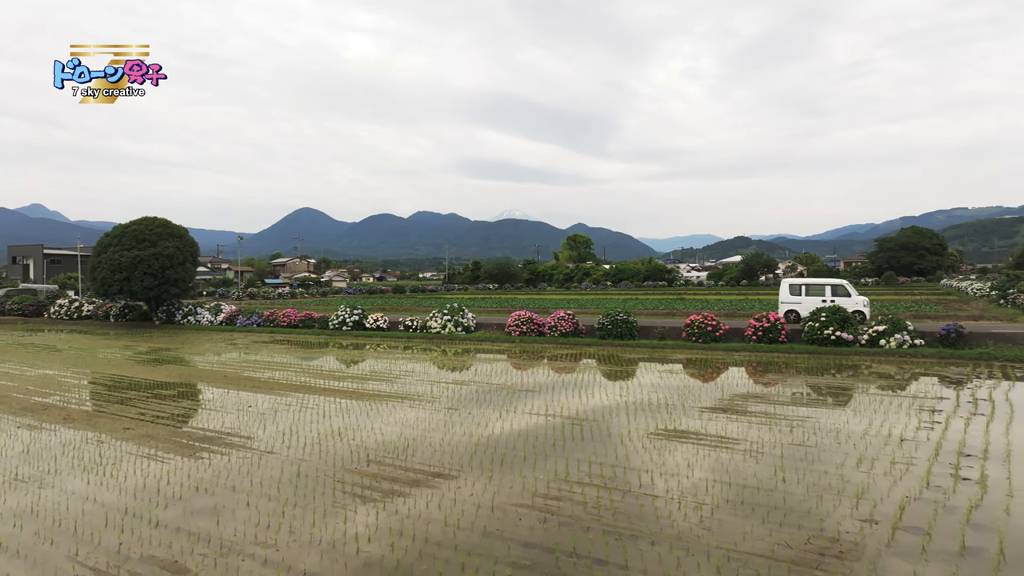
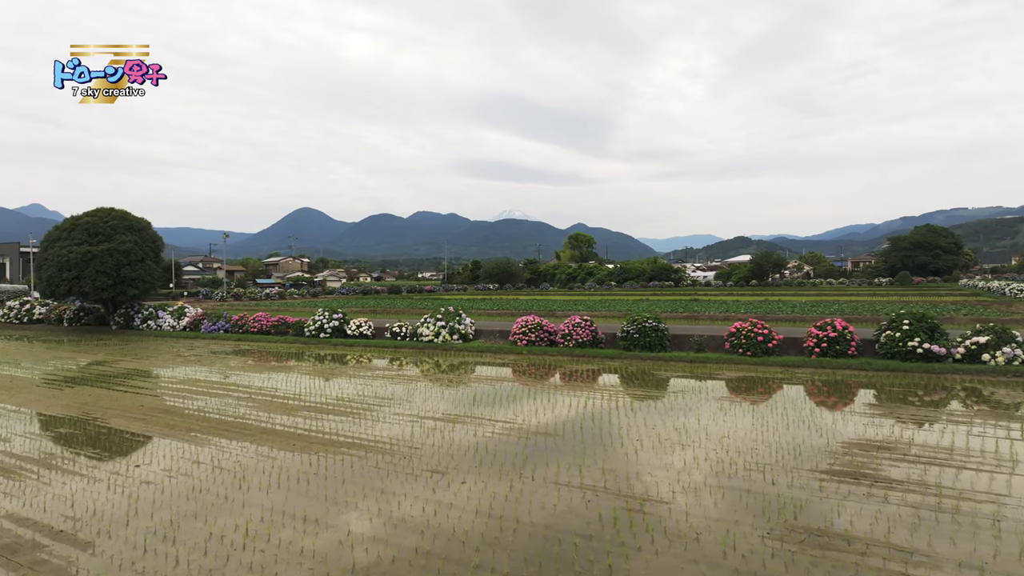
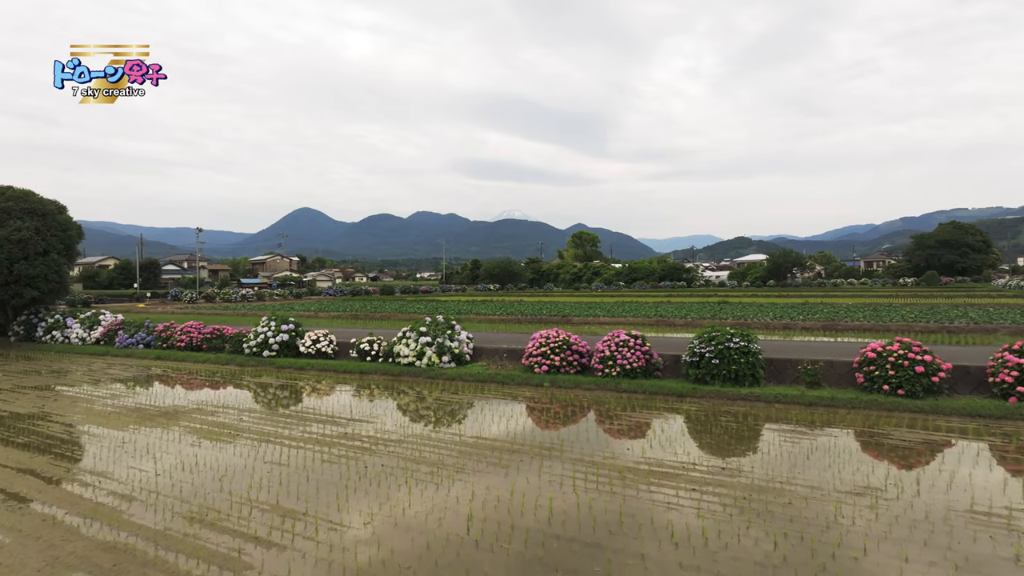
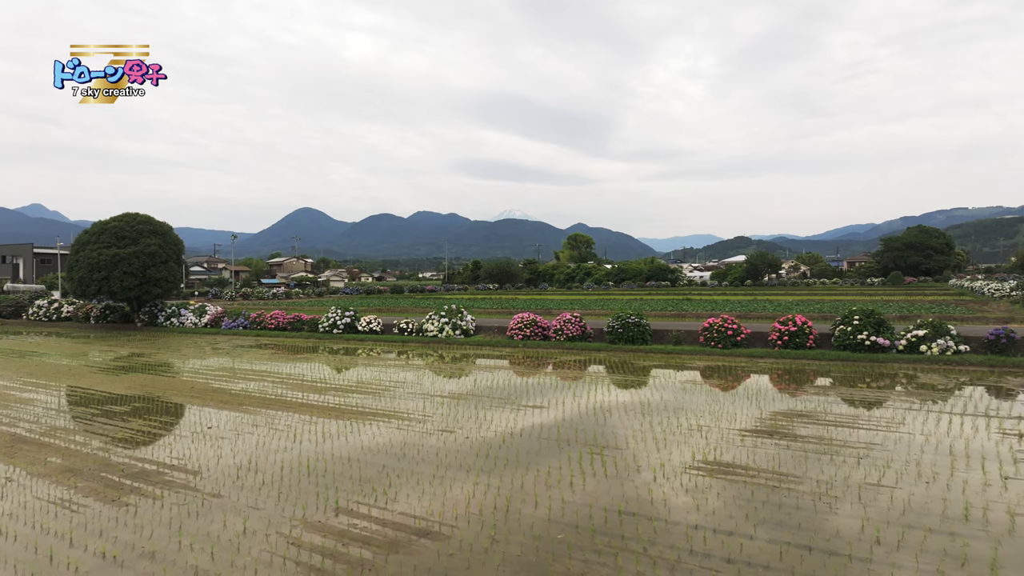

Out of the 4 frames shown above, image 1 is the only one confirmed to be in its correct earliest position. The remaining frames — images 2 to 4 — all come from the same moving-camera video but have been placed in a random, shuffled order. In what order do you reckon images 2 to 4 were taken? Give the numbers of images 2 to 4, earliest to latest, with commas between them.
4, 2, 3
